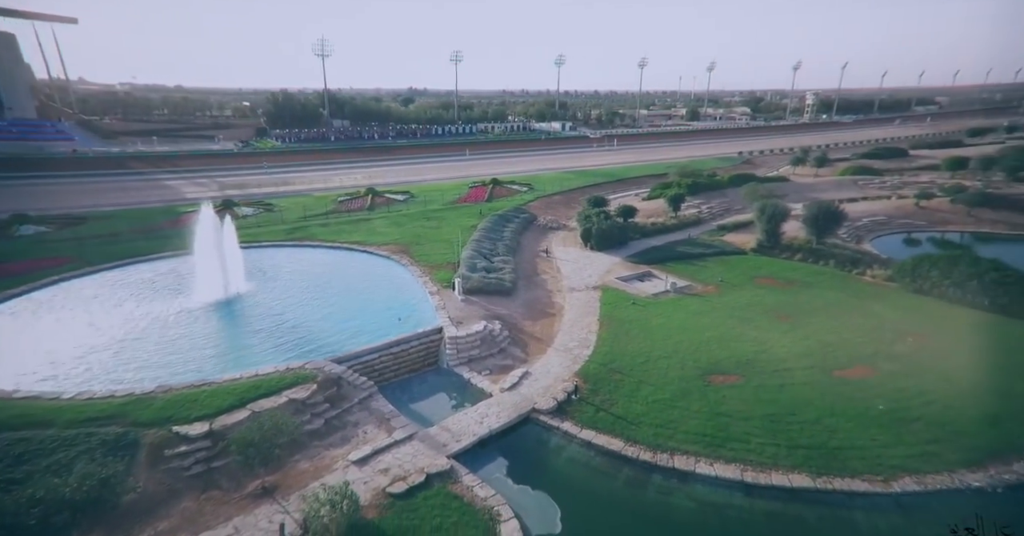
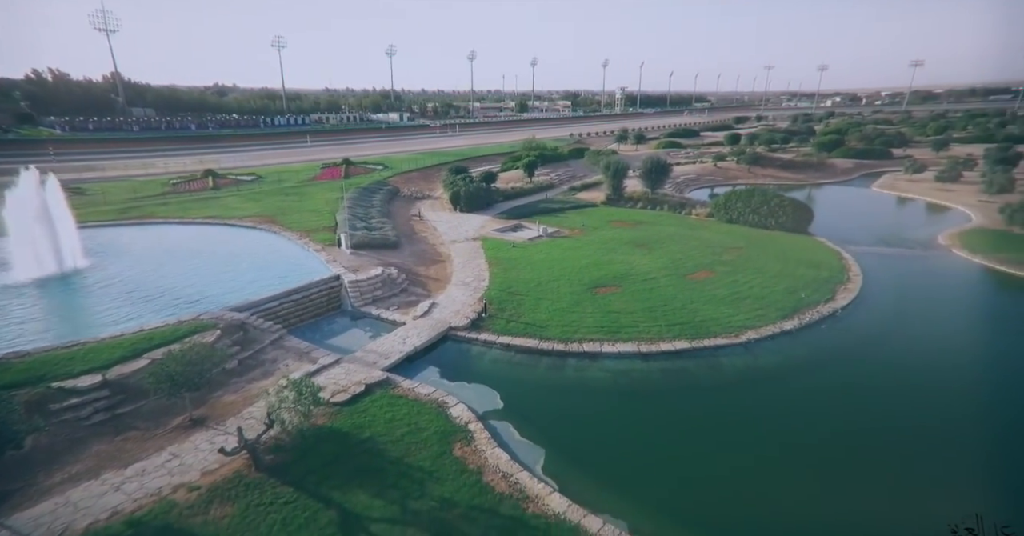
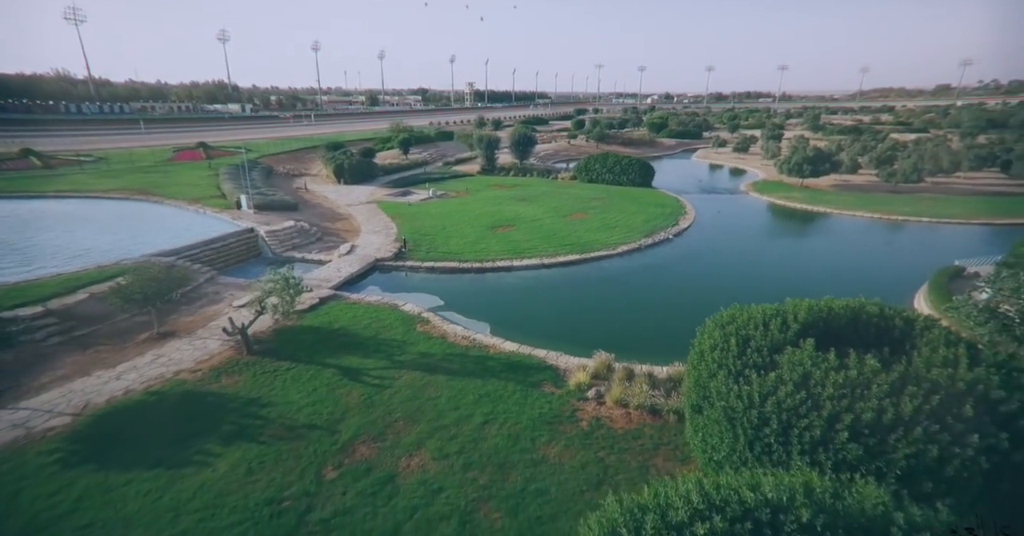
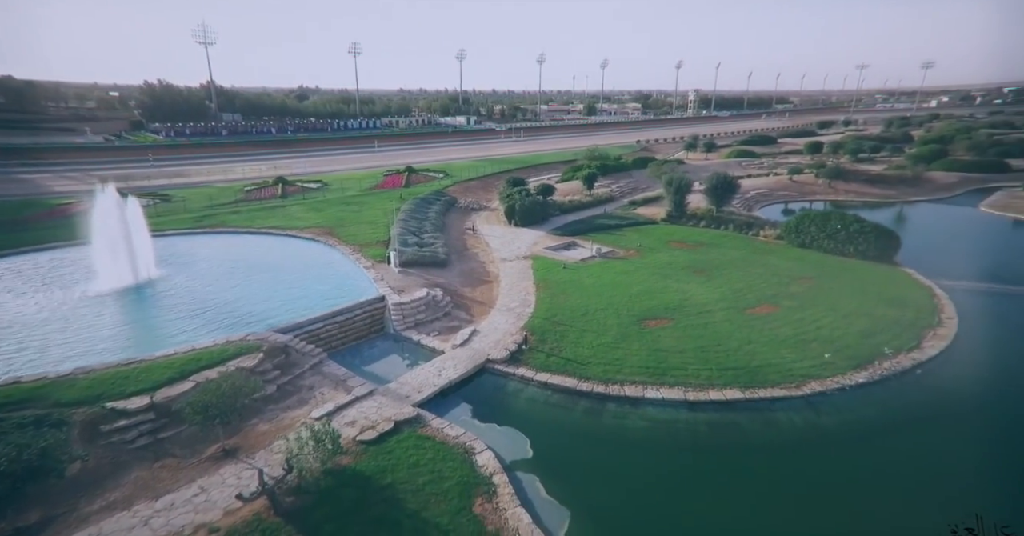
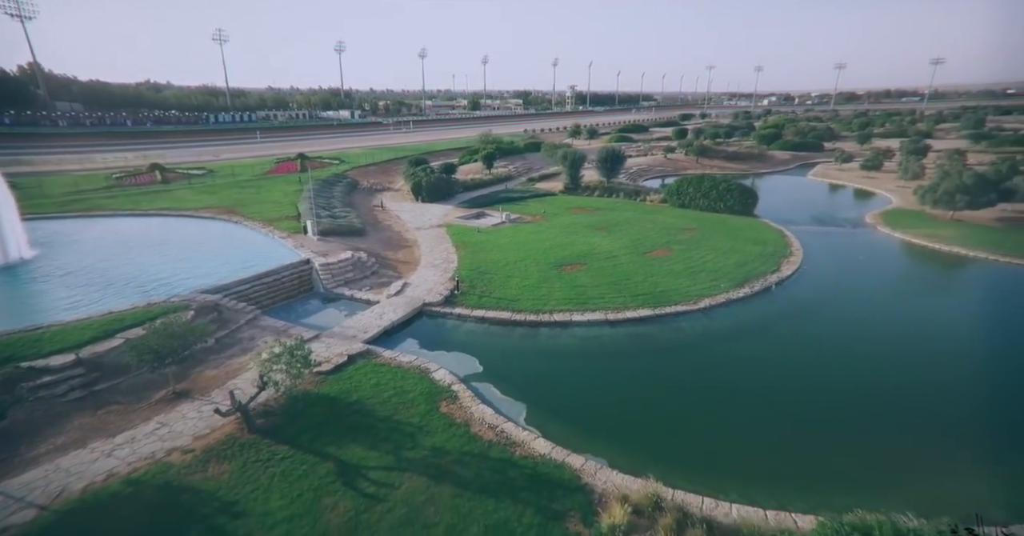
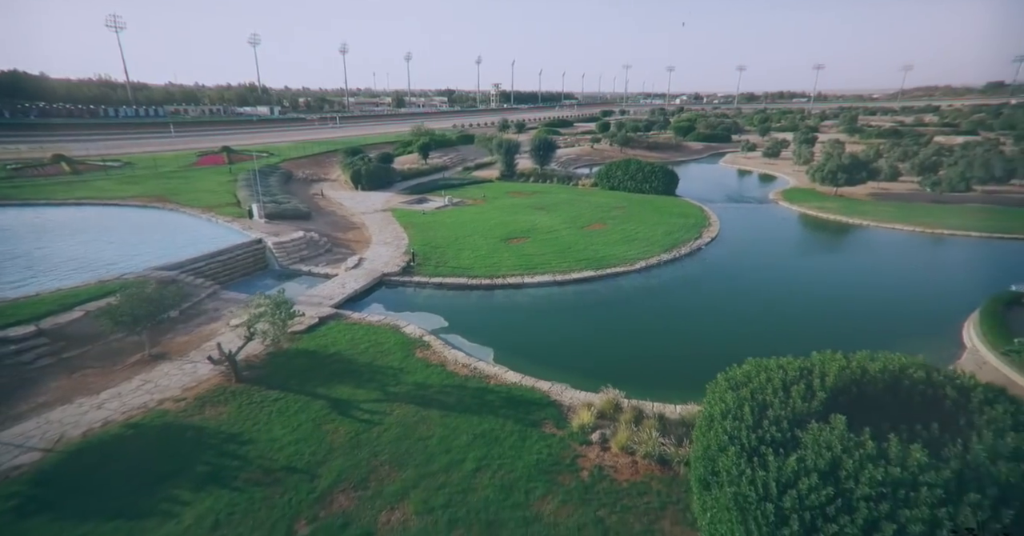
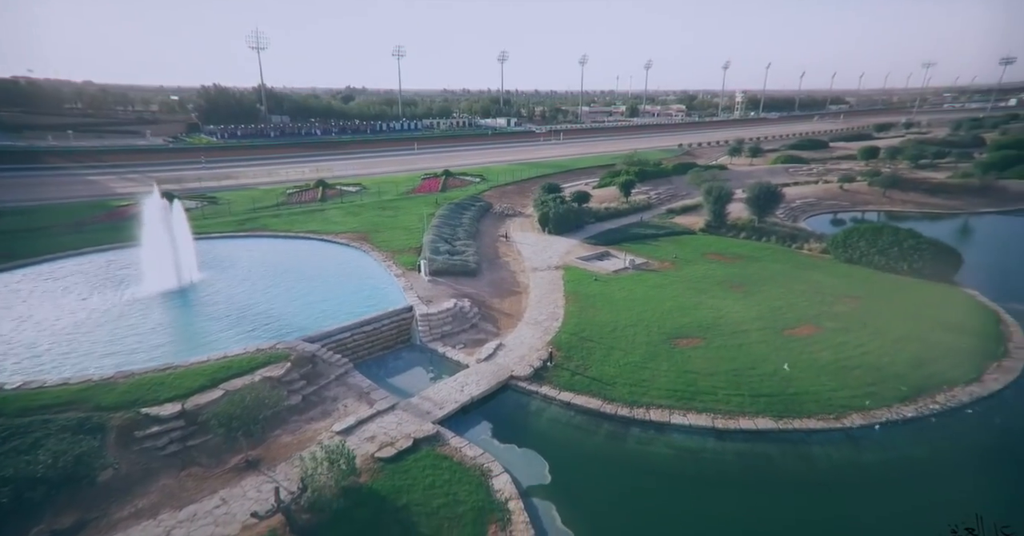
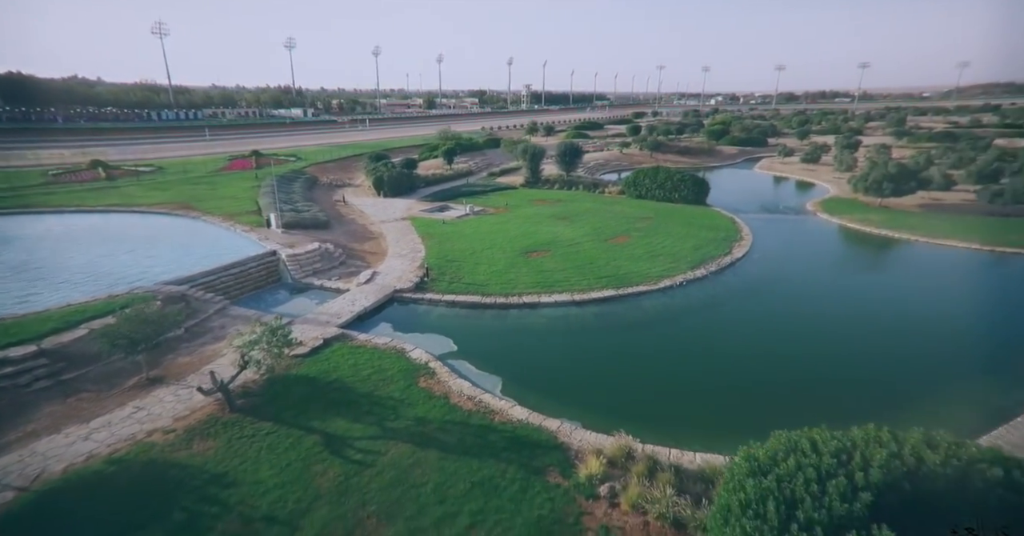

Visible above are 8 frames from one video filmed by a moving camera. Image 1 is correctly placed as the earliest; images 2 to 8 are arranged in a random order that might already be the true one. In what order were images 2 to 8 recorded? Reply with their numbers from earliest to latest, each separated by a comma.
7, 4, 2, 5, 8, 6, 3
